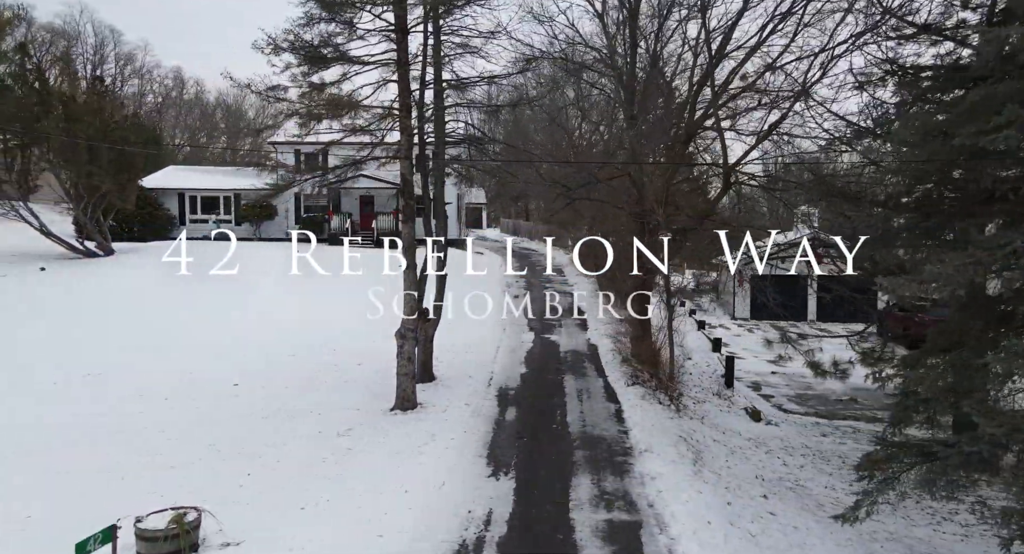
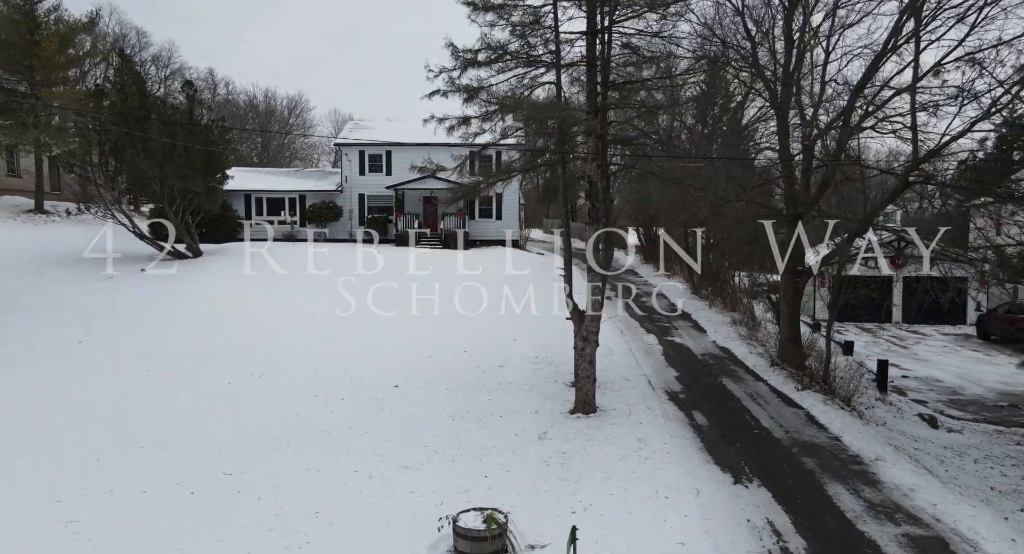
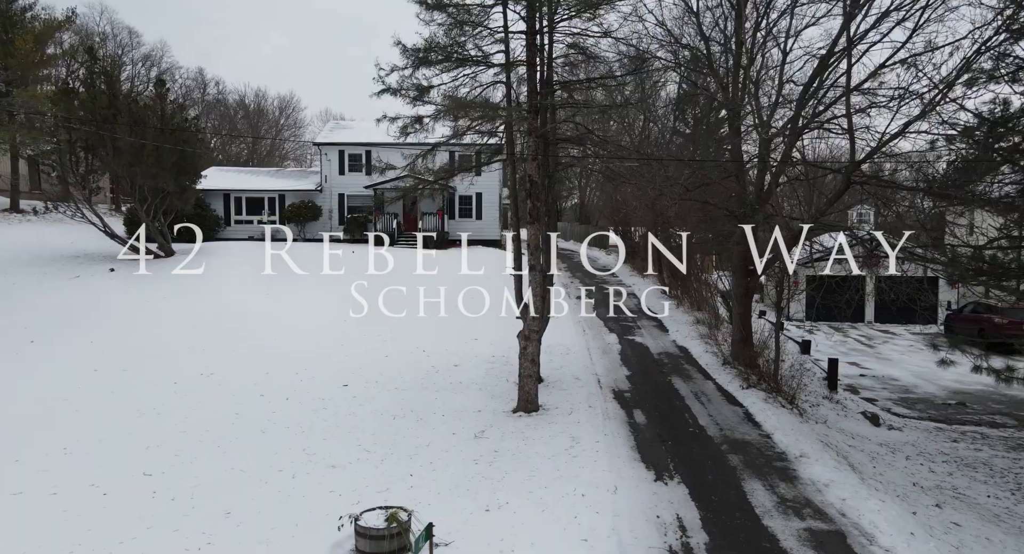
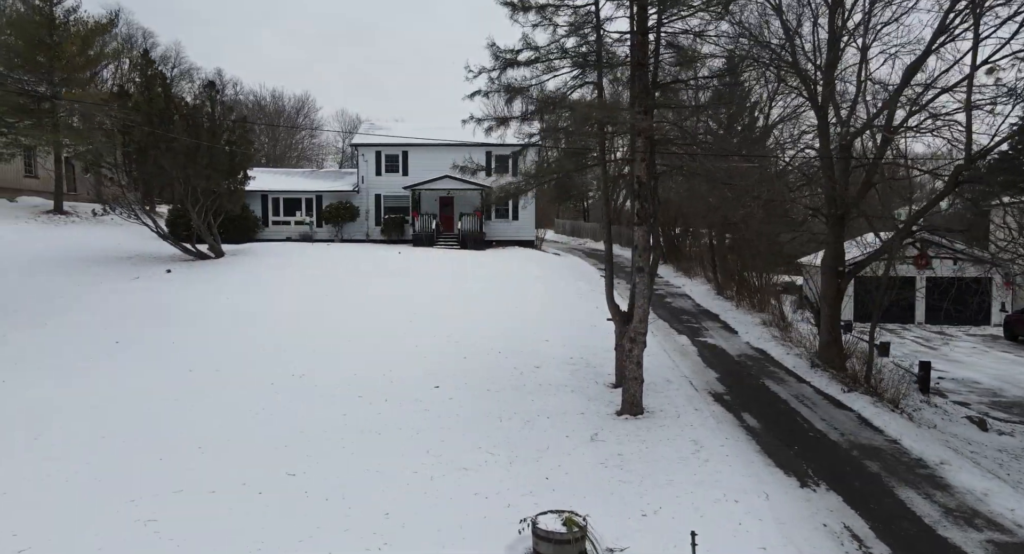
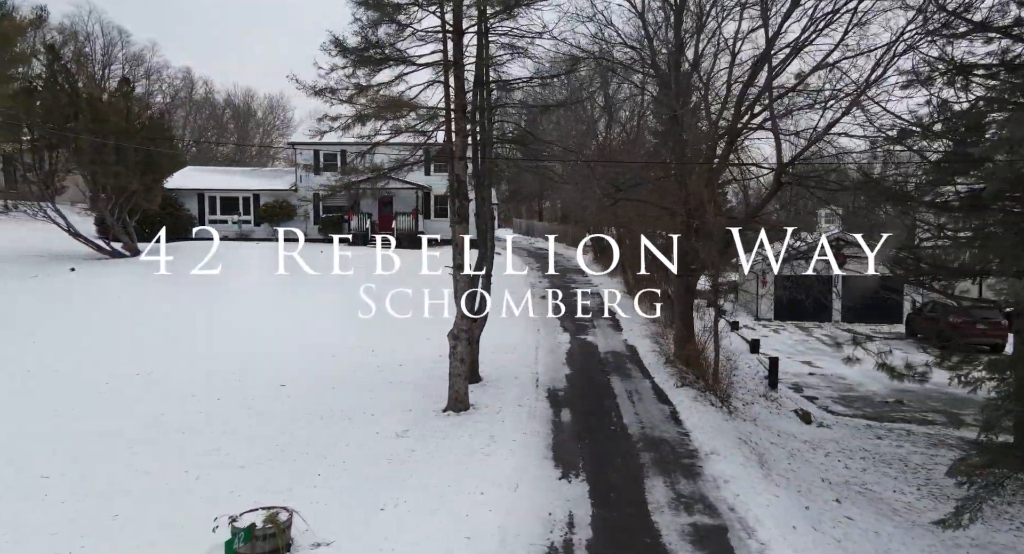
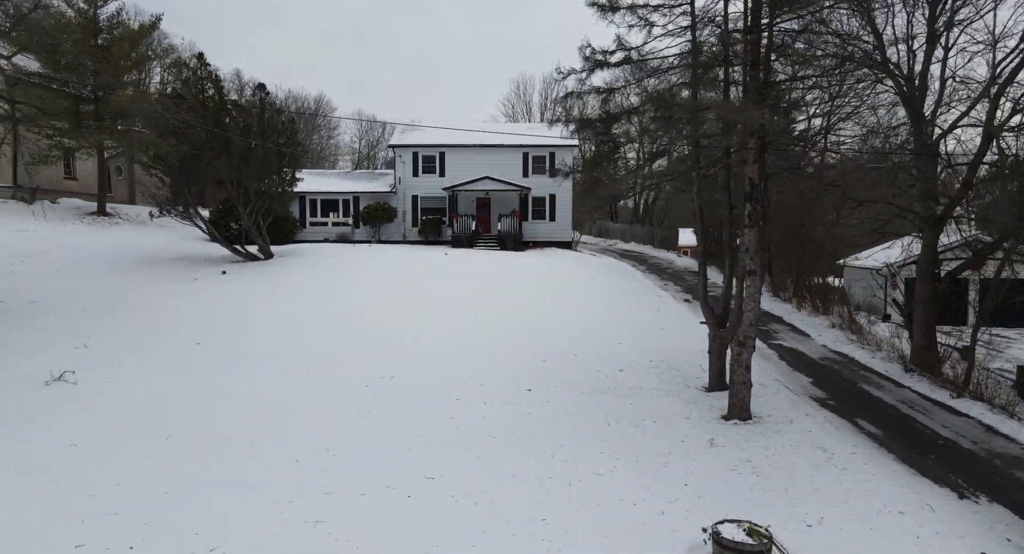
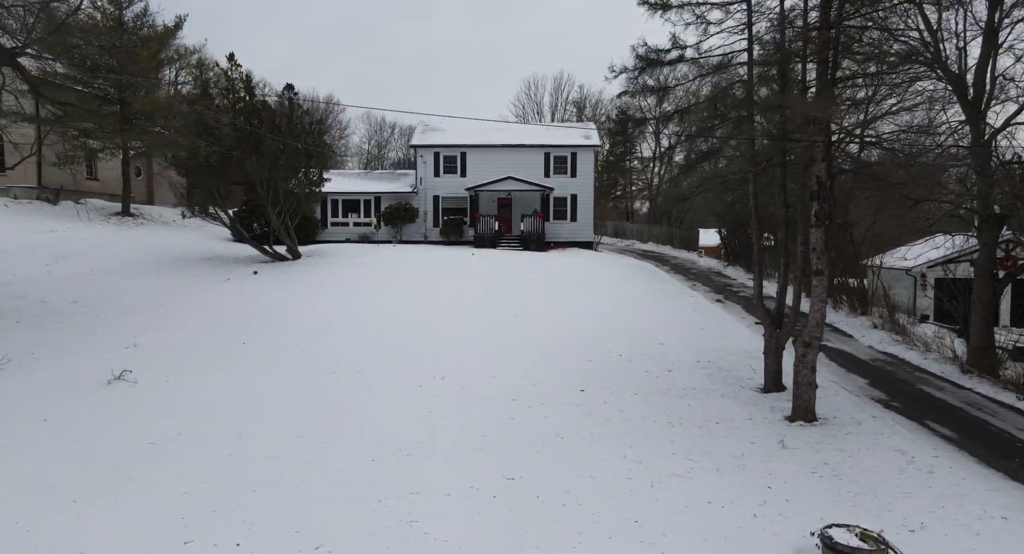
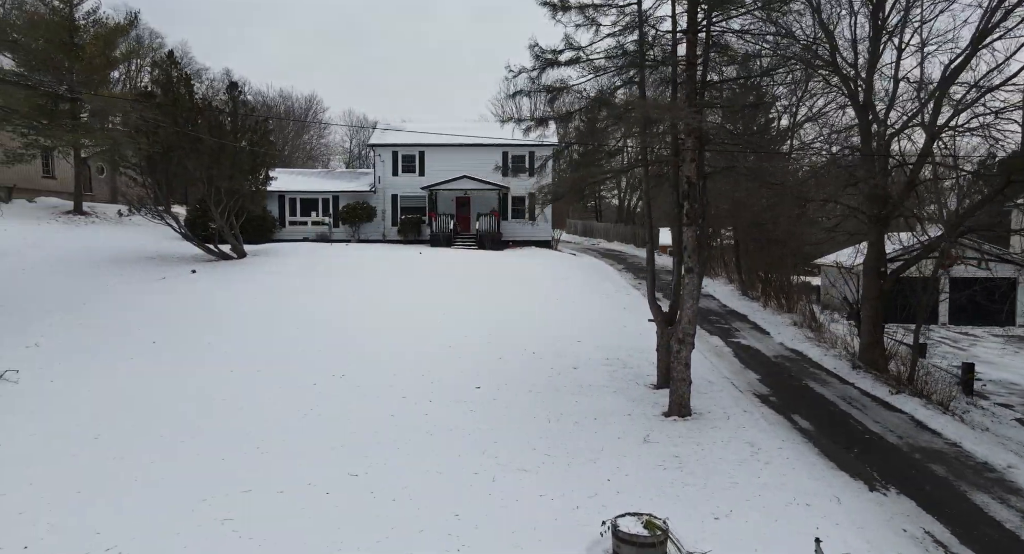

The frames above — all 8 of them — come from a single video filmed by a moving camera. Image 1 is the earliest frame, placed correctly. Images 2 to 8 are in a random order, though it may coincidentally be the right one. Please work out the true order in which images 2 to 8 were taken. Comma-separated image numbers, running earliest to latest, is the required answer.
5, 3, 2, 4, 8, 6, 7
